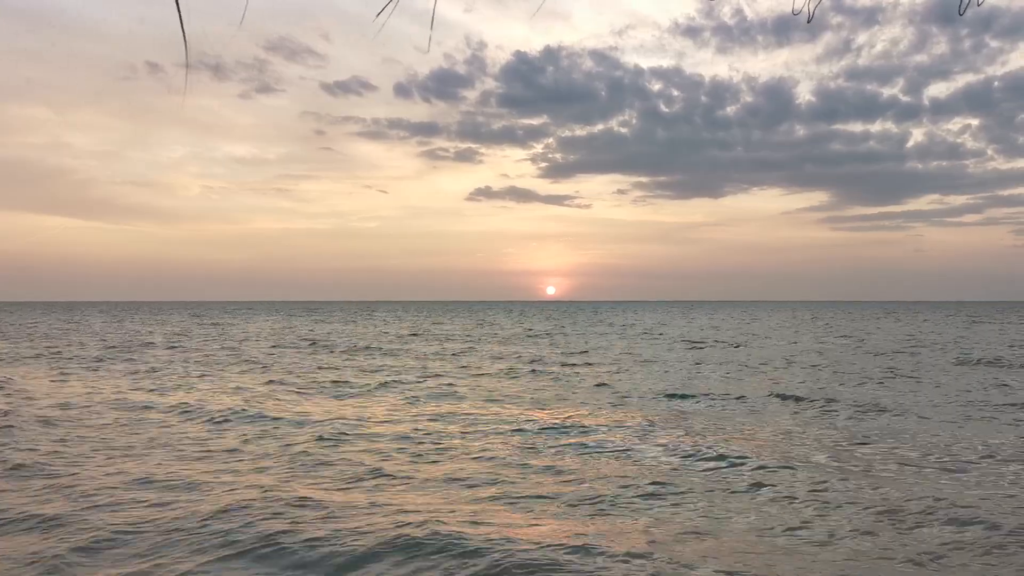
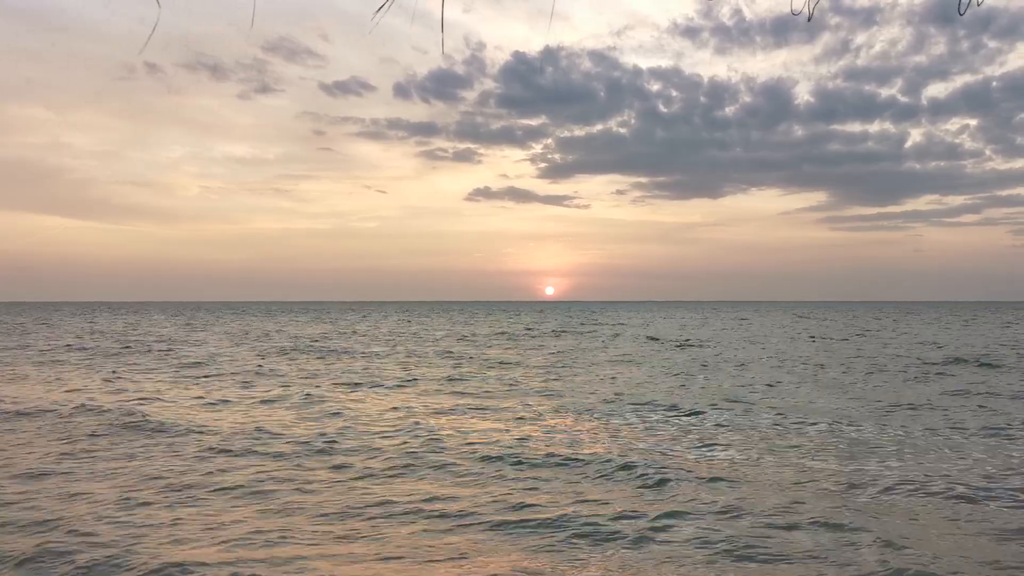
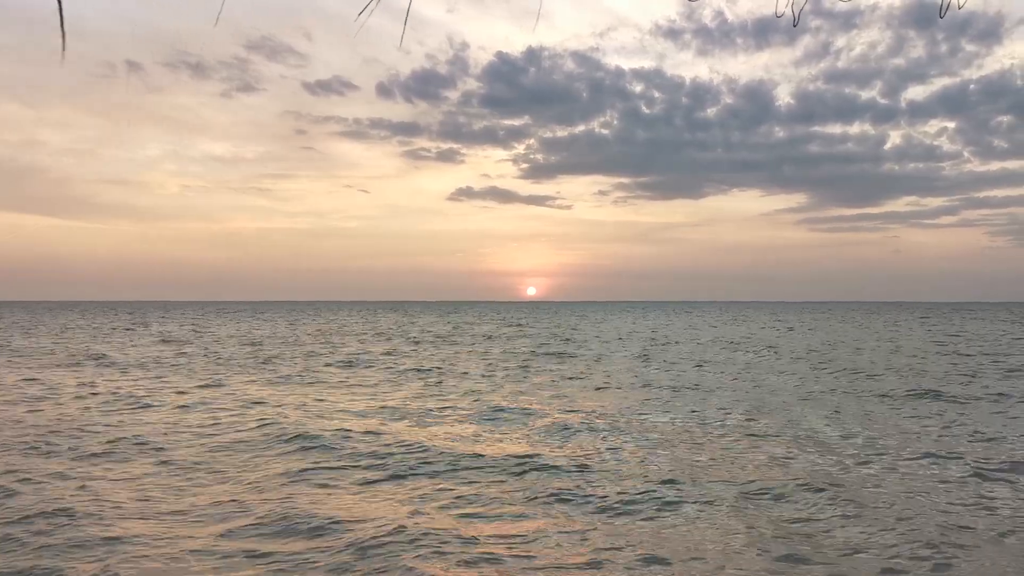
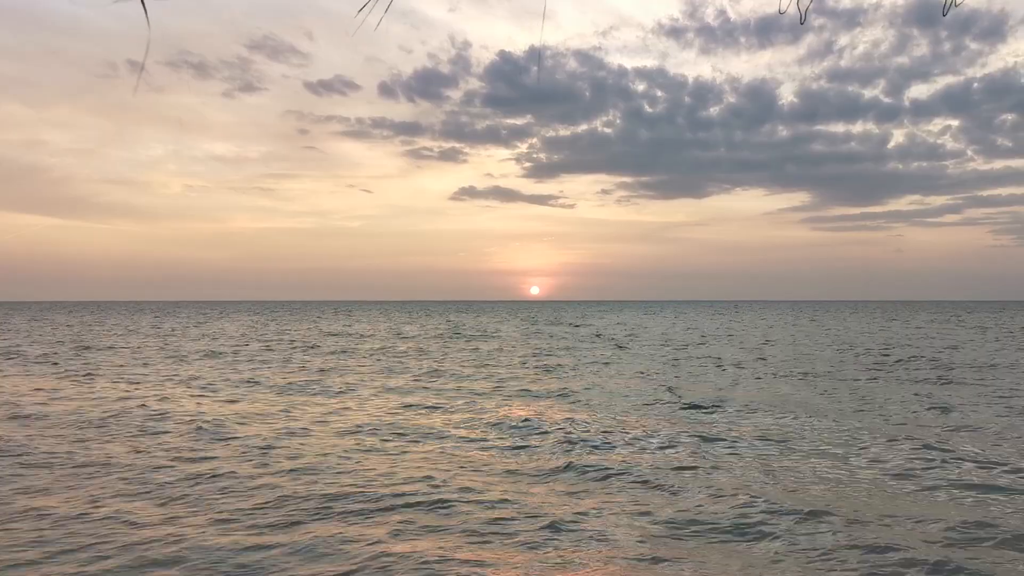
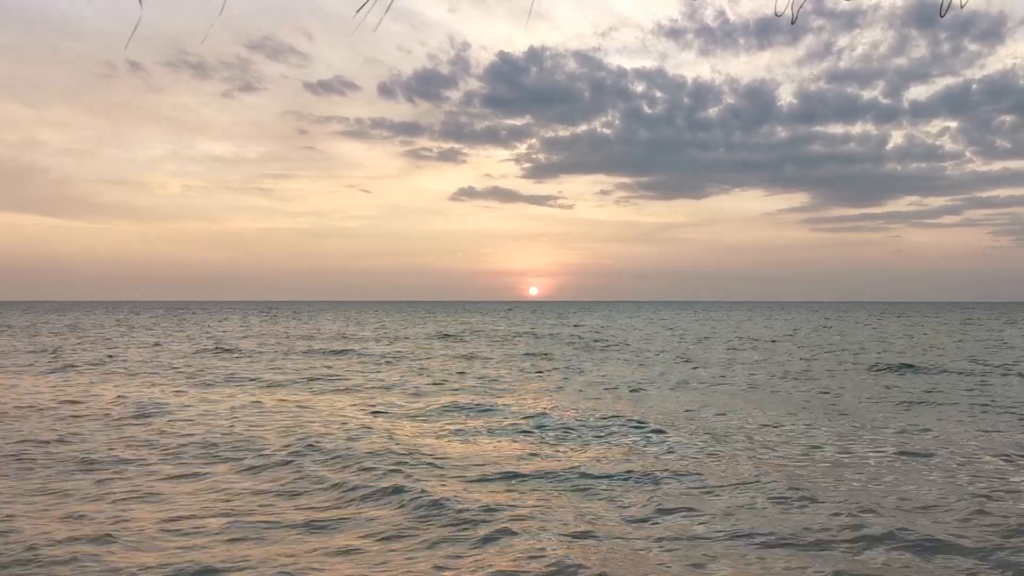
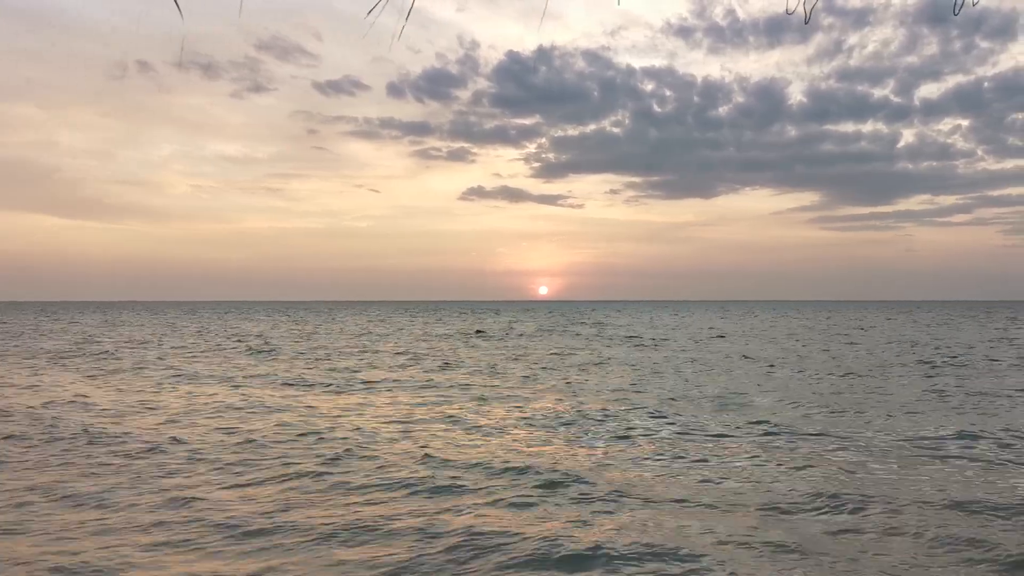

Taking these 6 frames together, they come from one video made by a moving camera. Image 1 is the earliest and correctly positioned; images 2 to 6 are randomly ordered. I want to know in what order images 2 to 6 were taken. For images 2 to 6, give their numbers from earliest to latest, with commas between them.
2, 6, 4, 5, 3
